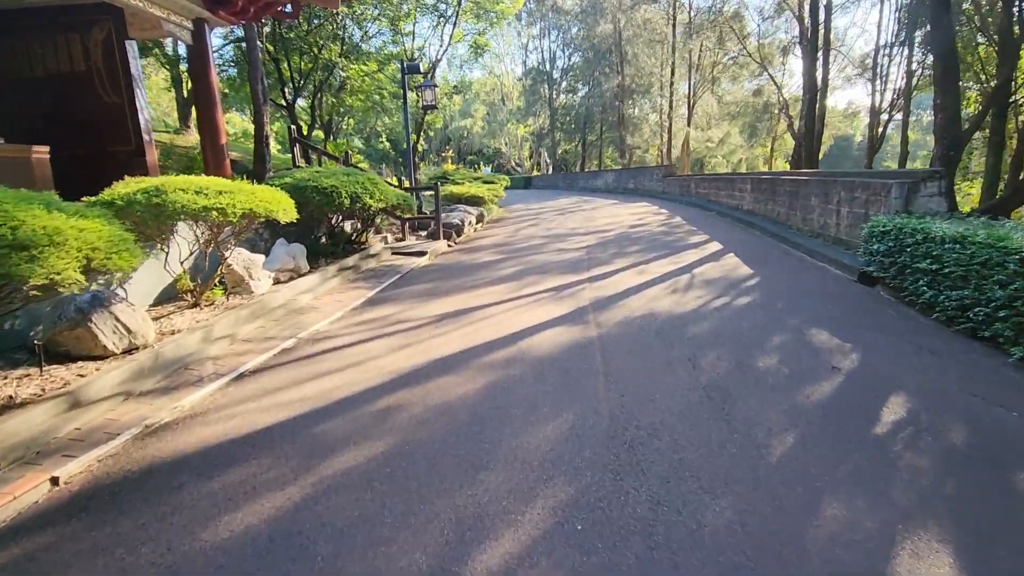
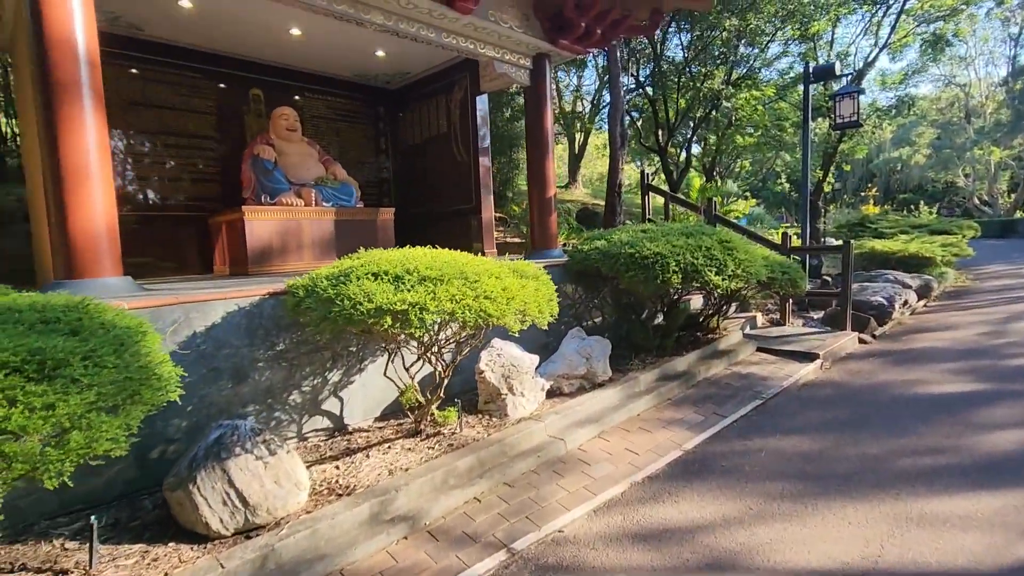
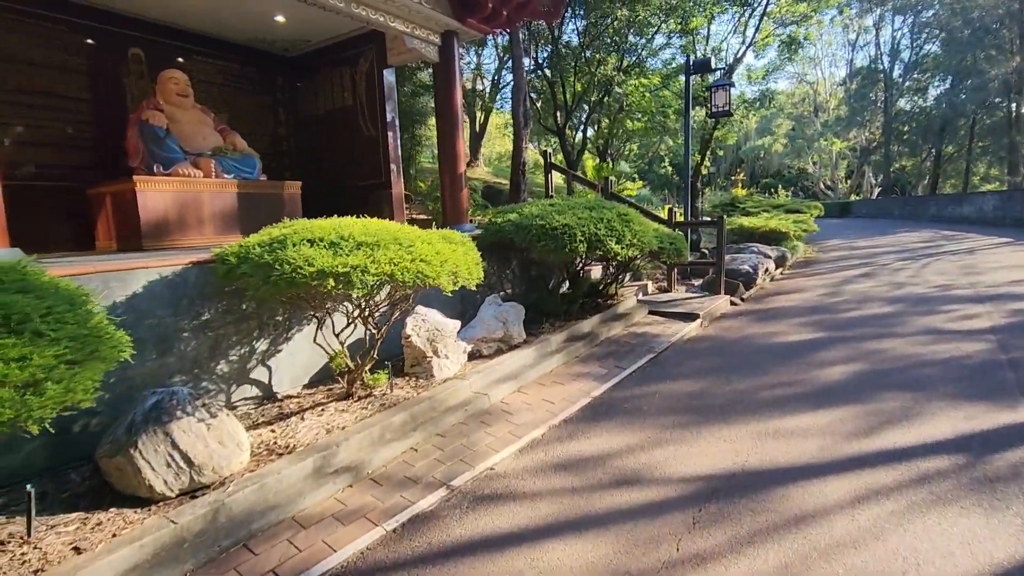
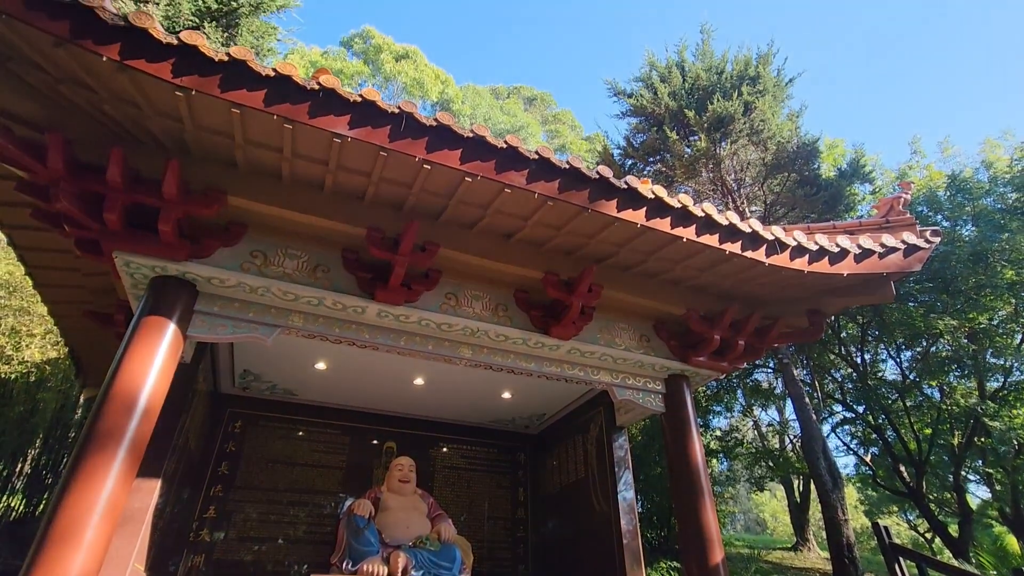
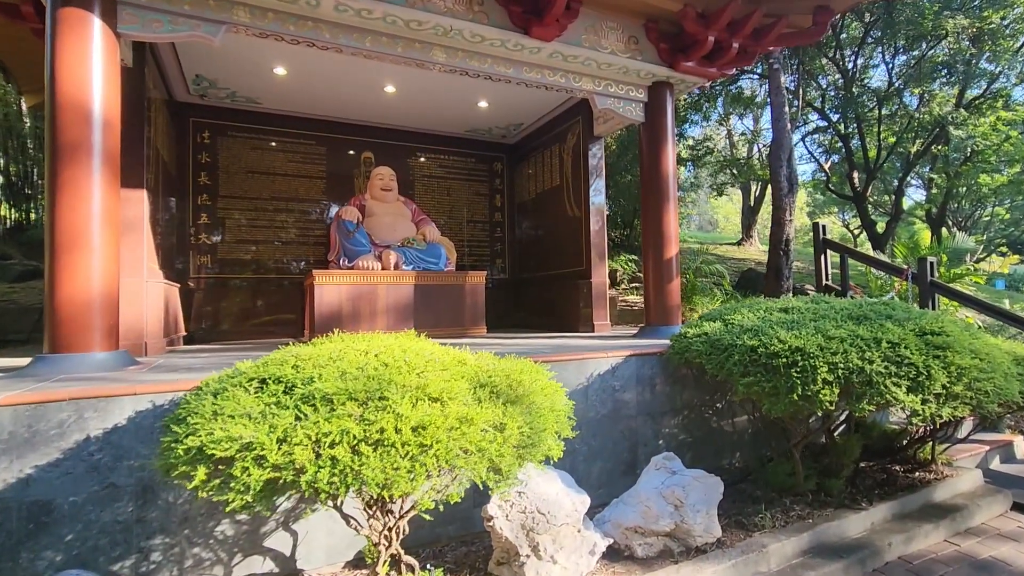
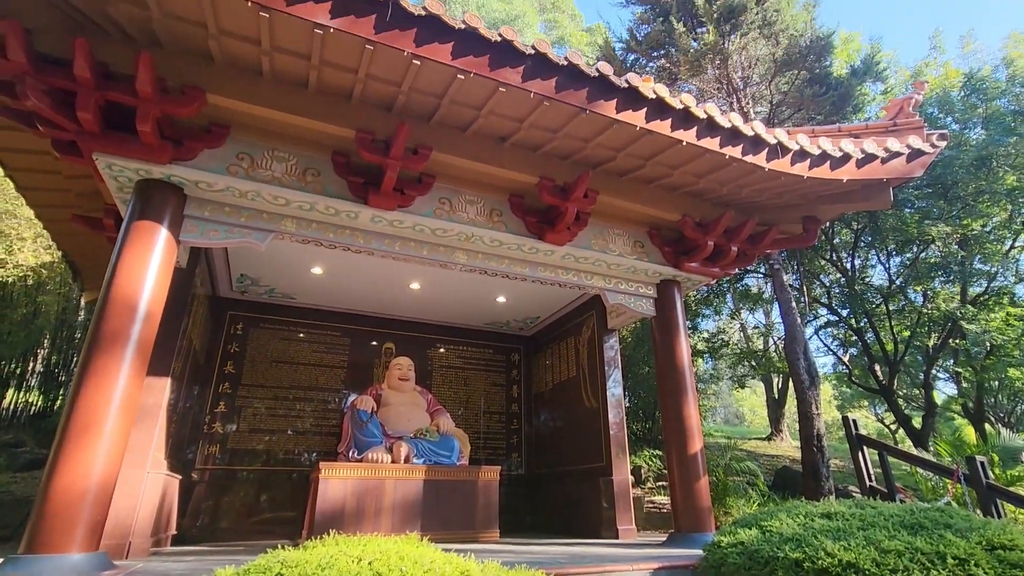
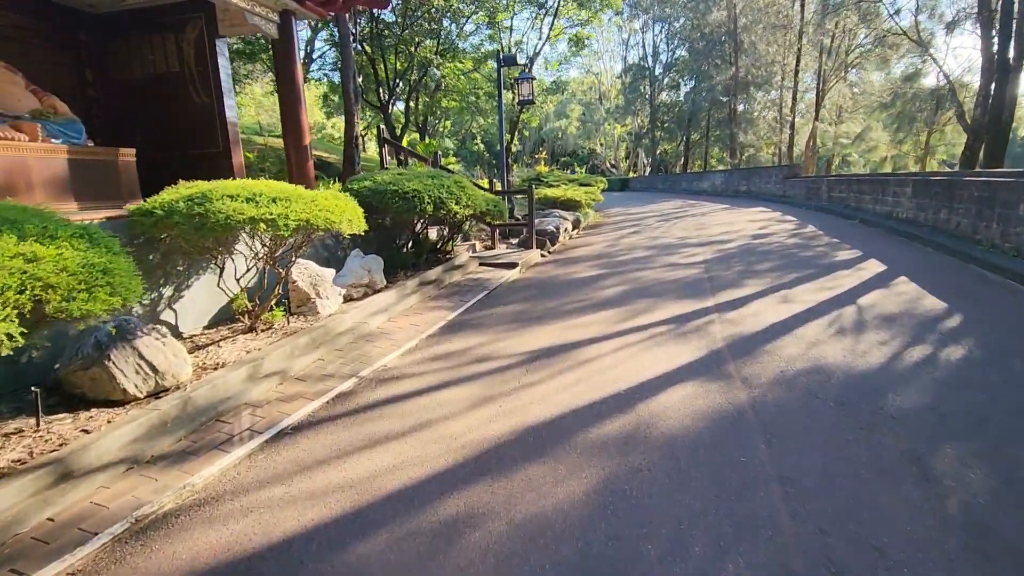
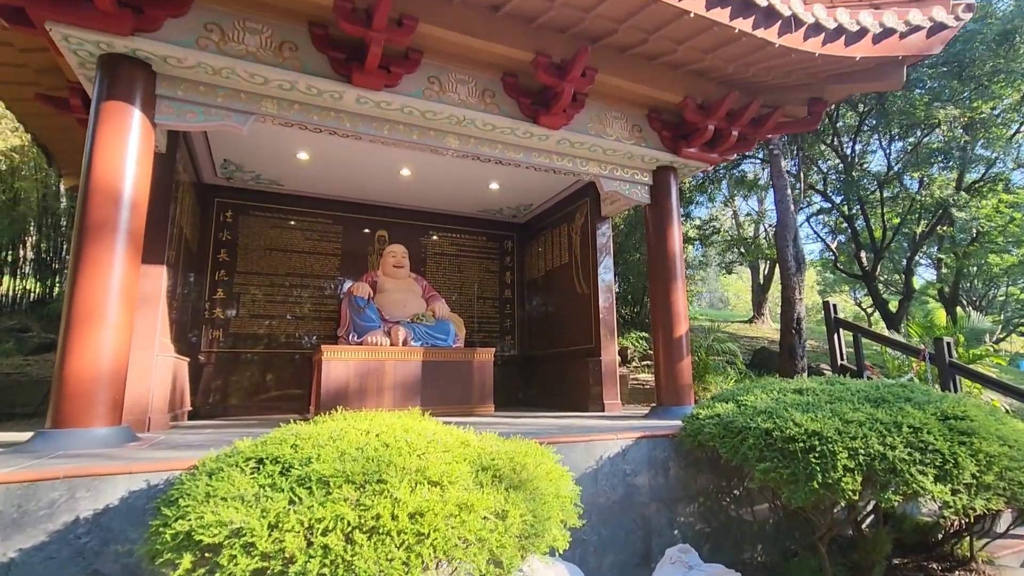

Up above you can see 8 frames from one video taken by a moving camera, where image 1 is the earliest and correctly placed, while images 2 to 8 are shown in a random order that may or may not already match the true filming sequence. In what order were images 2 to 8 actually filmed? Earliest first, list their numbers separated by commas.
7, 3, 2, 5, 8, 6, 4
